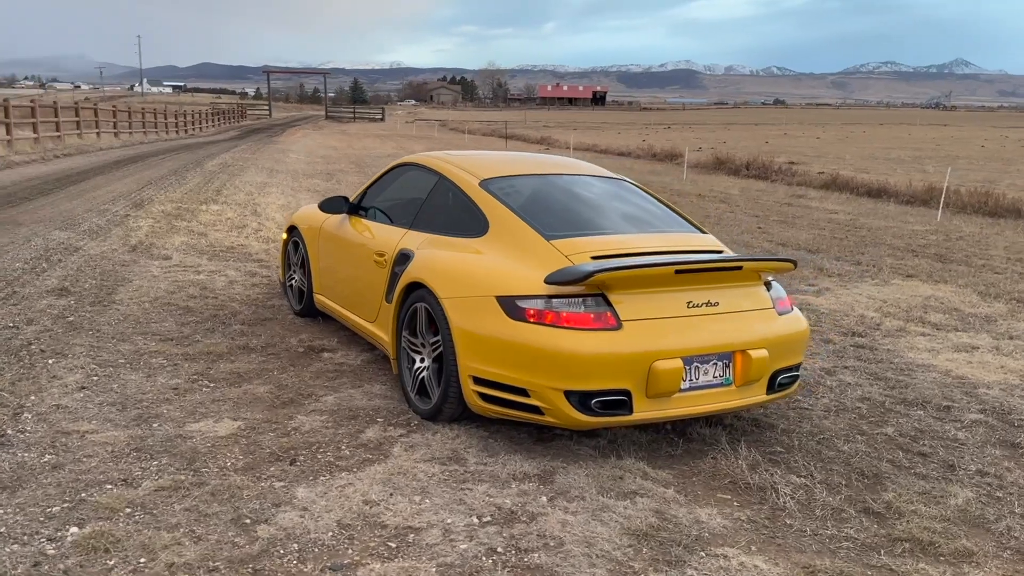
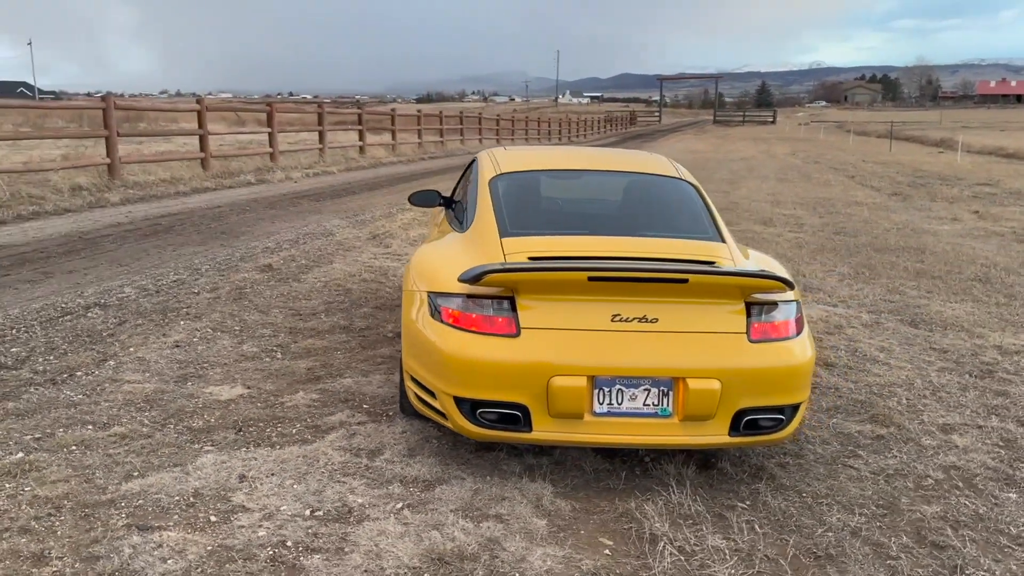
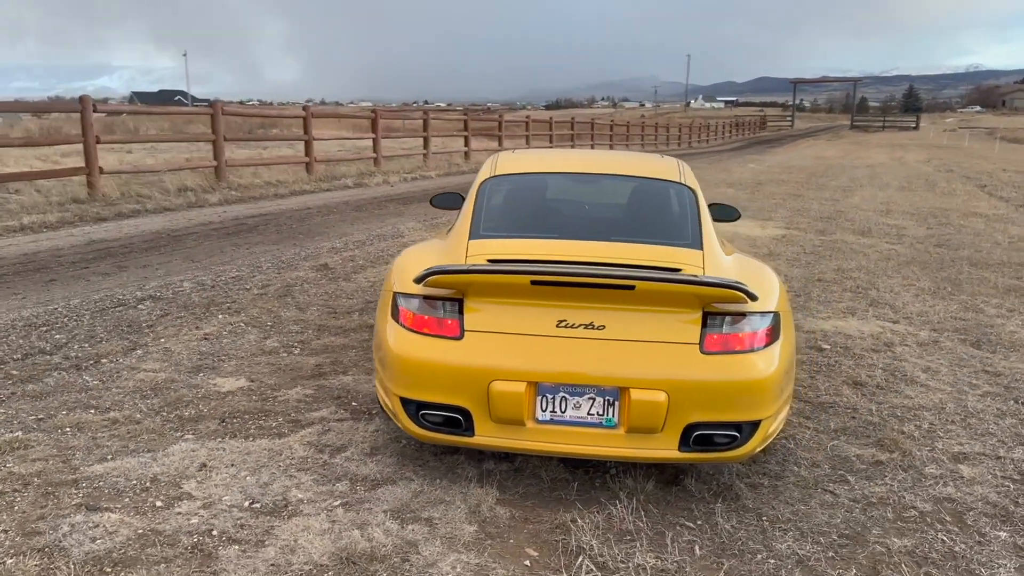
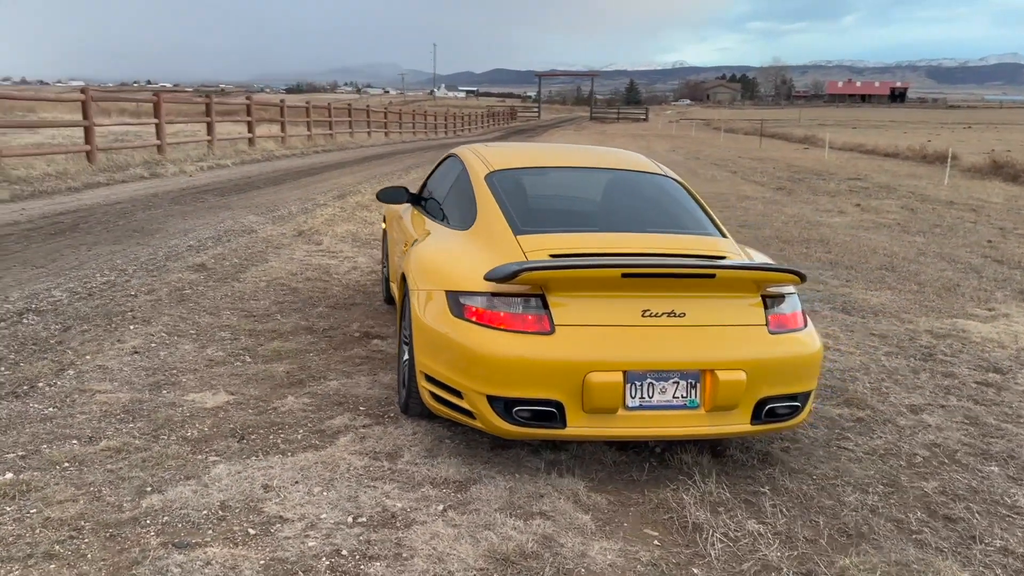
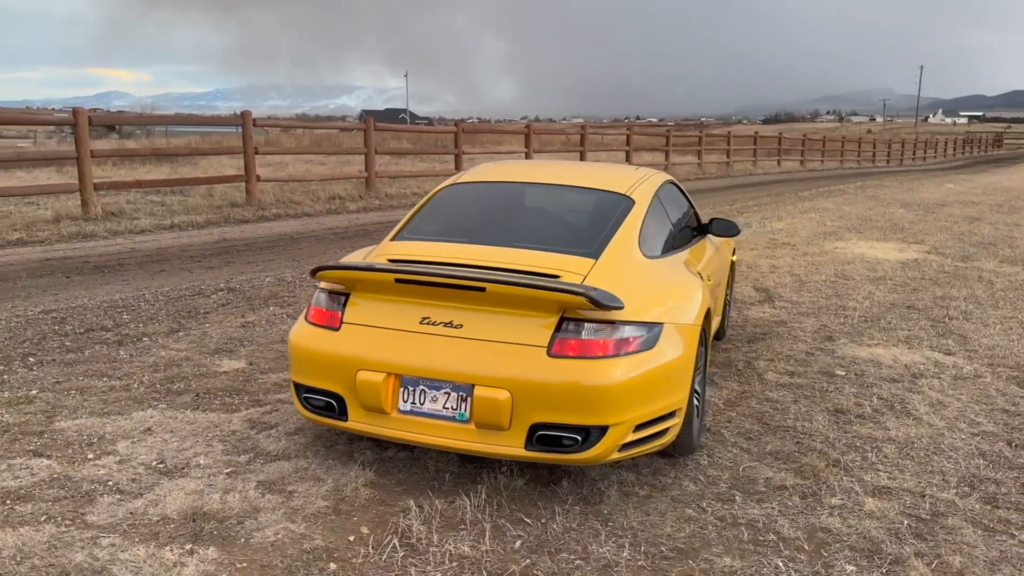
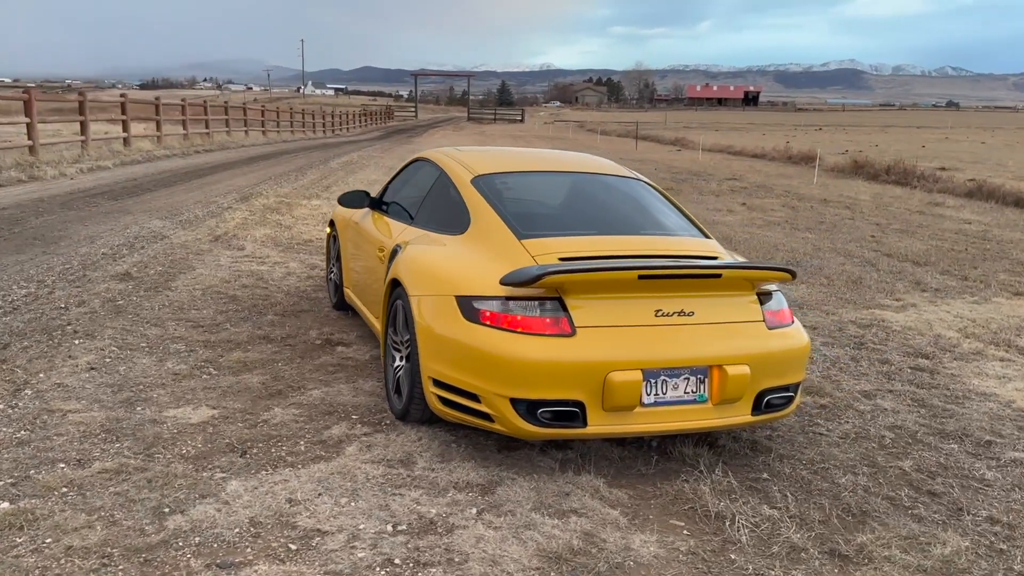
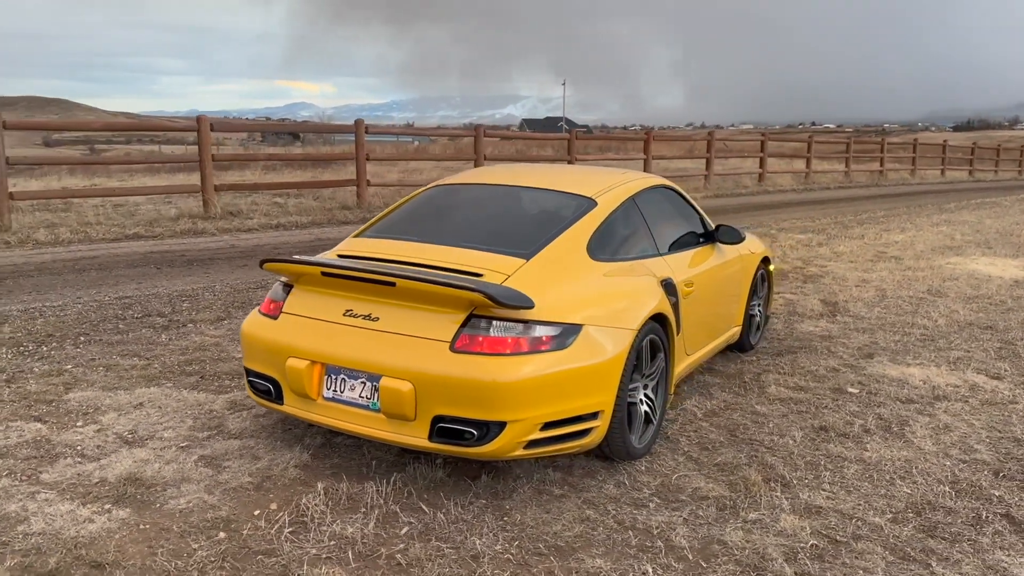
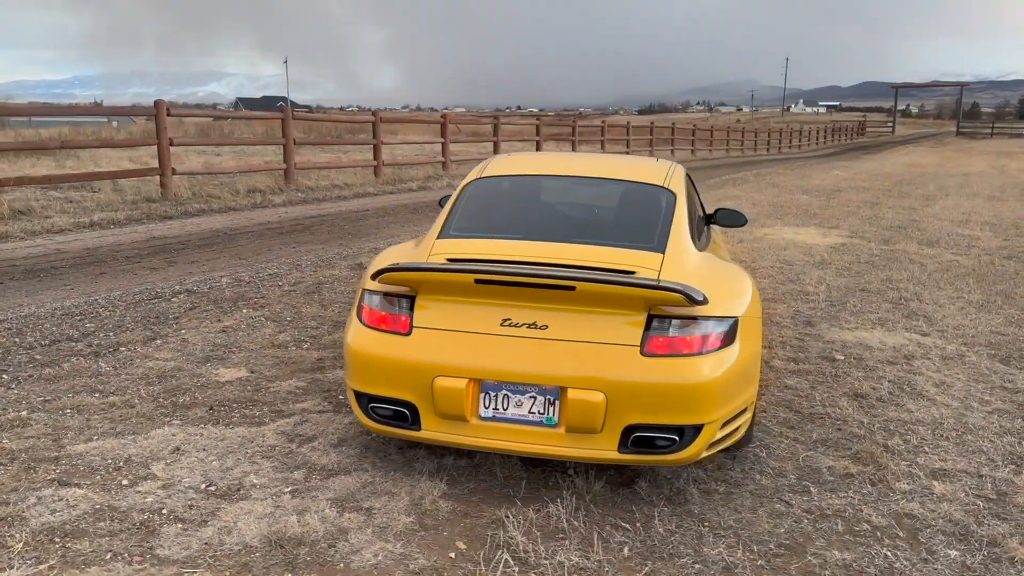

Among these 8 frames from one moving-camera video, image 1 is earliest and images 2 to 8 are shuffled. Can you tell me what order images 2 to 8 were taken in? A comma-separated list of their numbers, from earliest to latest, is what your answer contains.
6, 4, 2, 3, 8, 5, 7
